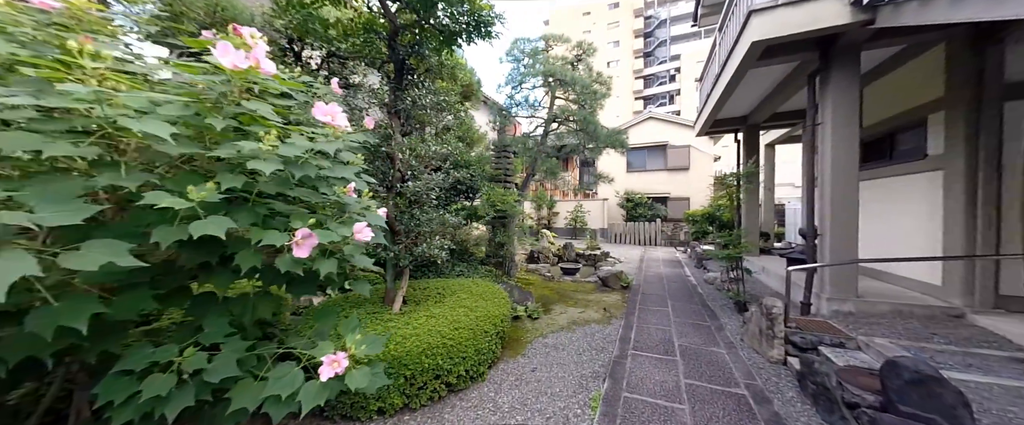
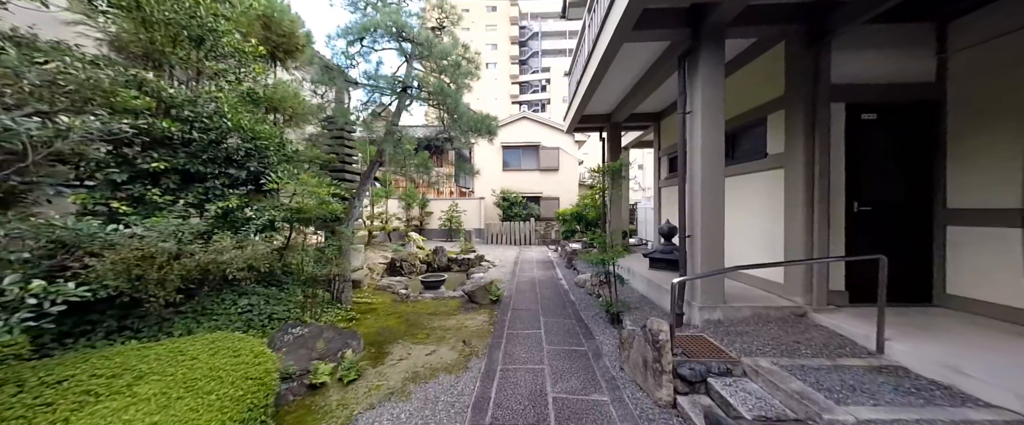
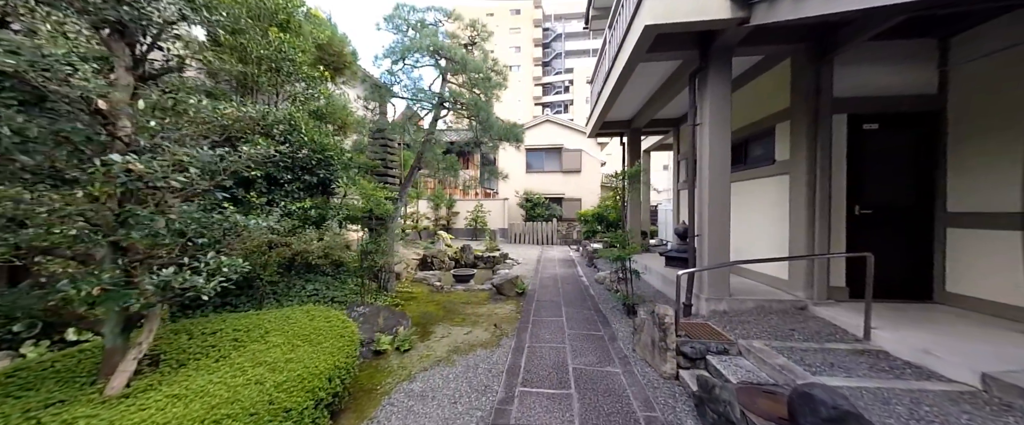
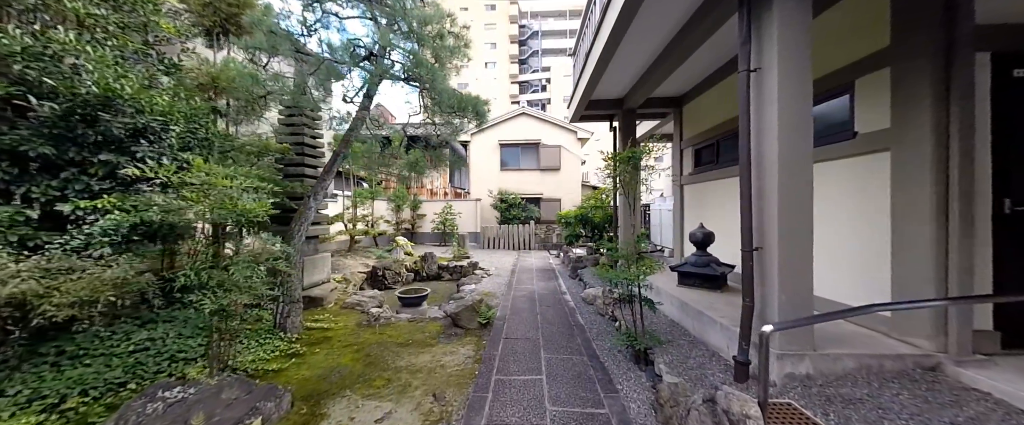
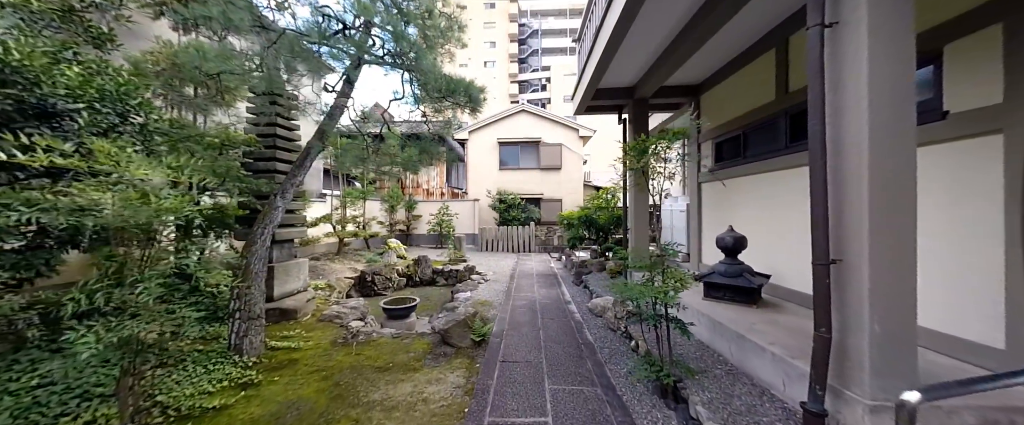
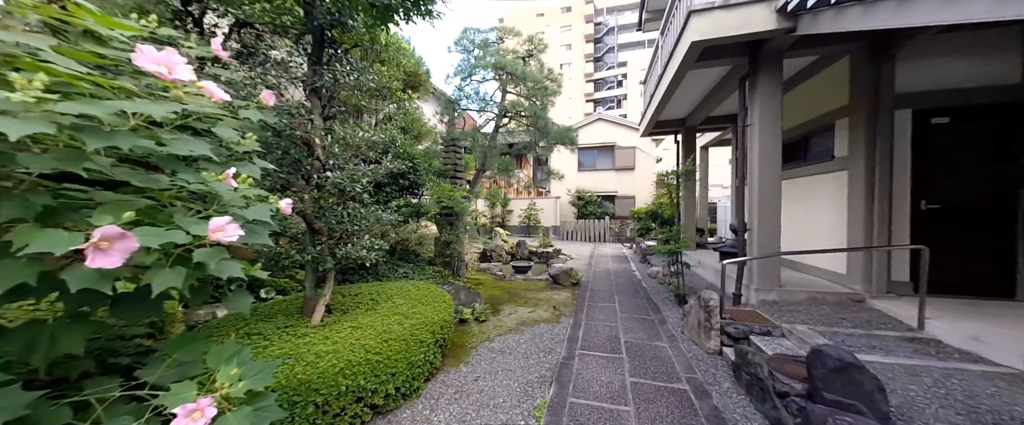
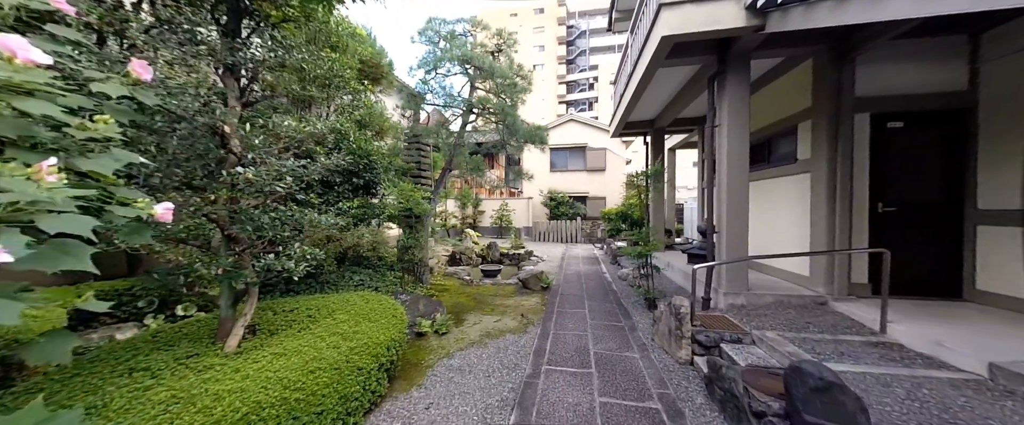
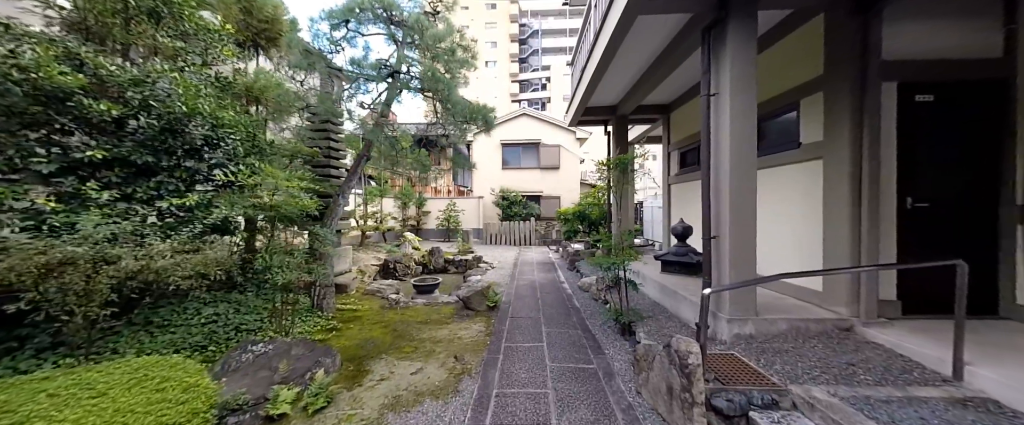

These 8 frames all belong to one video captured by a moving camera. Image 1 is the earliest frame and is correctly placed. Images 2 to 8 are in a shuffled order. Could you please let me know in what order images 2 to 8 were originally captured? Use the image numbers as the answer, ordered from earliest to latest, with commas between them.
6, 7, 3, 2, 8, 4, 5
